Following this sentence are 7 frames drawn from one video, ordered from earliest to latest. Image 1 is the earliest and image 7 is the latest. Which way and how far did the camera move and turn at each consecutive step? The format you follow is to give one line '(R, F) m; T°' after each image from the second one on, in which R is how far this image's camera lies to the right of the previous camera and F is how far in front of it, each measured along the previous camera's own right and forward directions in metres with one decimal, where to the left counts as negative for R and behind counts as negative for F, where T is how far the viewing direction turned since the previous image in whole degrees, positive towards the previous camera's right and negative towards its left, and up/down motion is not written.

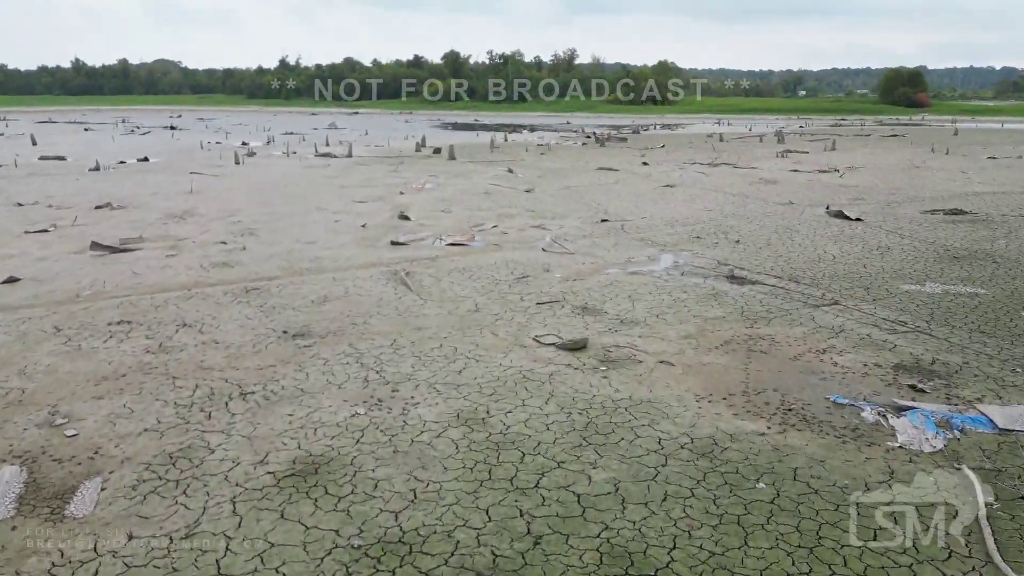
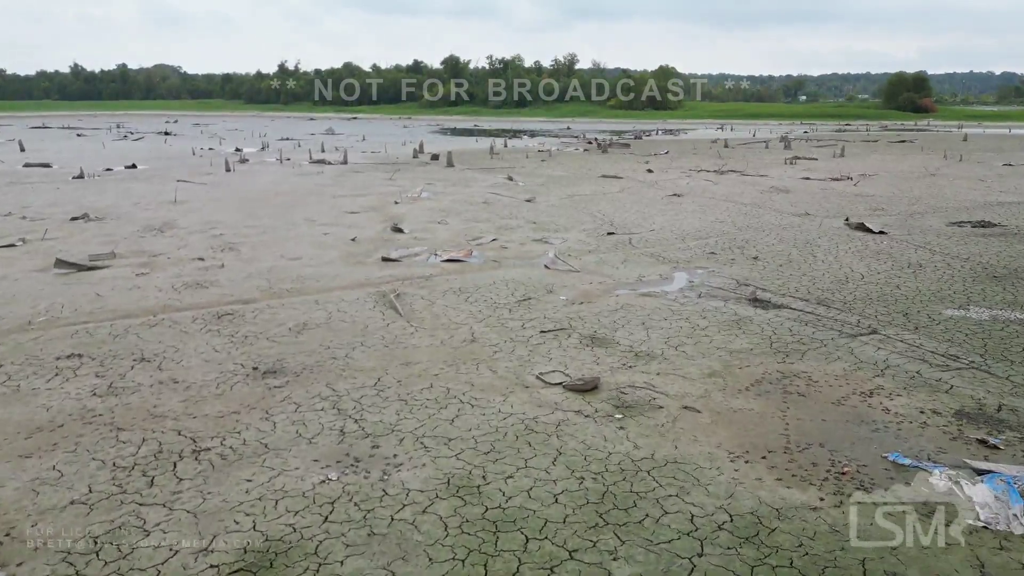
(0.0, +0.9) m; 0°
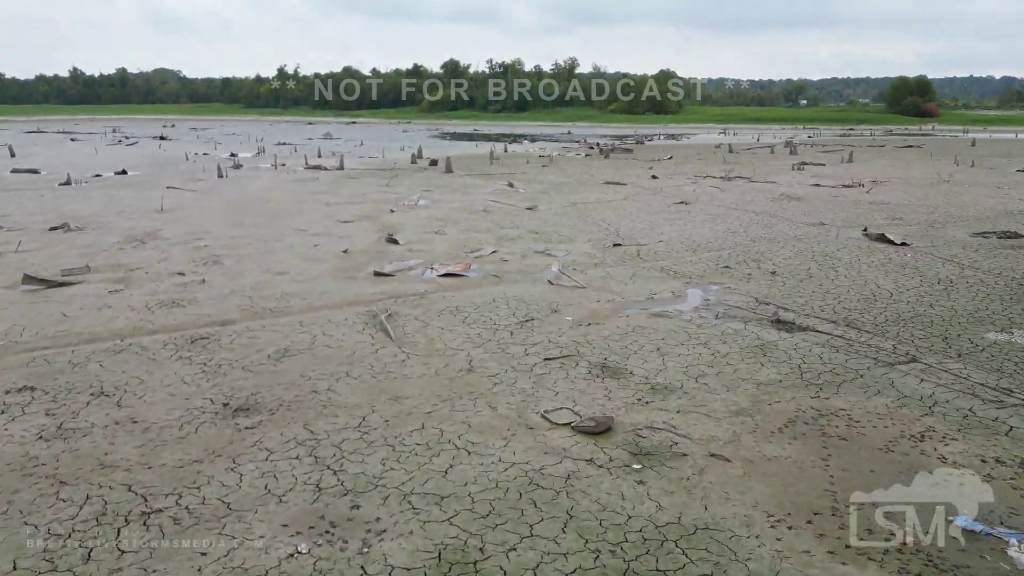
(0.0, +0.8) m; 0°
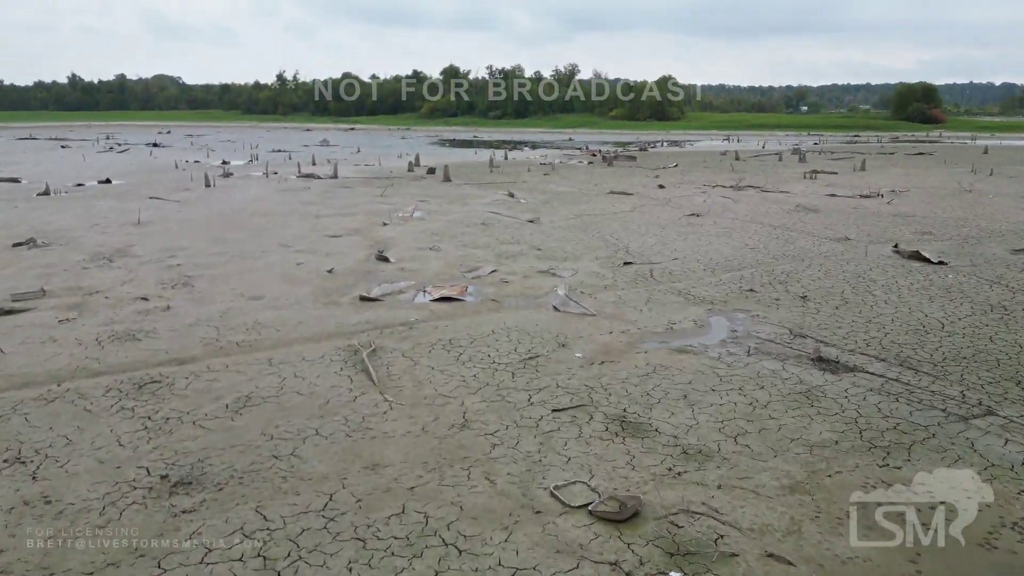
(0.0, +1.1) m; 0°
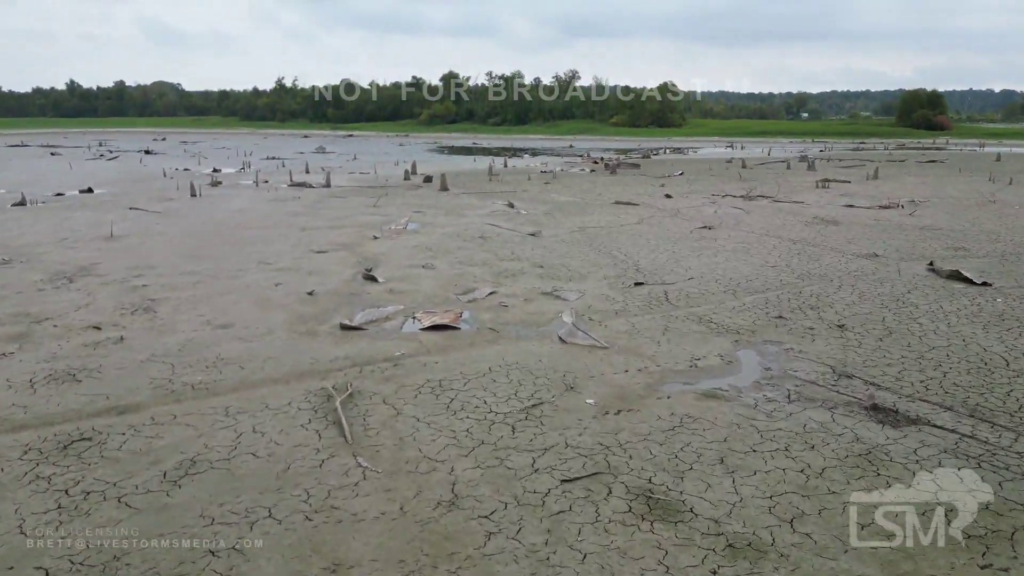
(0.0, +1.1) m; 0°
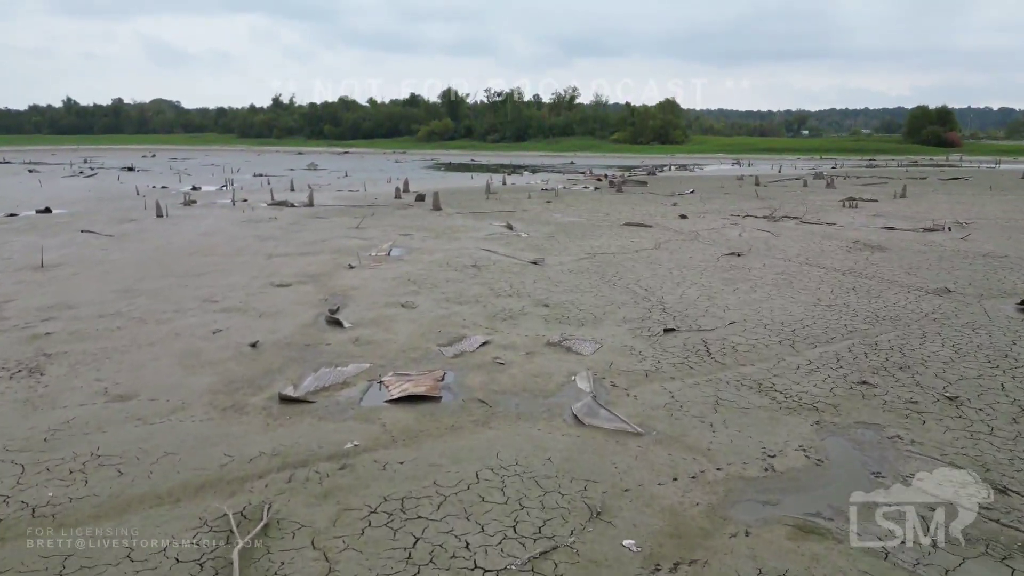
(0.0, +2.3) m; 0°
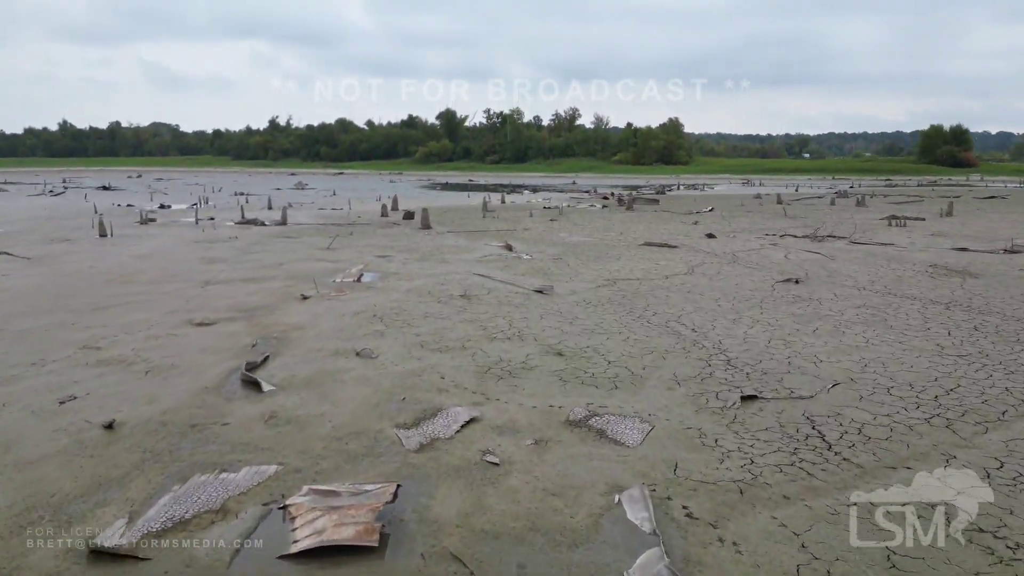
(0.0, +3.0) m; 0°
